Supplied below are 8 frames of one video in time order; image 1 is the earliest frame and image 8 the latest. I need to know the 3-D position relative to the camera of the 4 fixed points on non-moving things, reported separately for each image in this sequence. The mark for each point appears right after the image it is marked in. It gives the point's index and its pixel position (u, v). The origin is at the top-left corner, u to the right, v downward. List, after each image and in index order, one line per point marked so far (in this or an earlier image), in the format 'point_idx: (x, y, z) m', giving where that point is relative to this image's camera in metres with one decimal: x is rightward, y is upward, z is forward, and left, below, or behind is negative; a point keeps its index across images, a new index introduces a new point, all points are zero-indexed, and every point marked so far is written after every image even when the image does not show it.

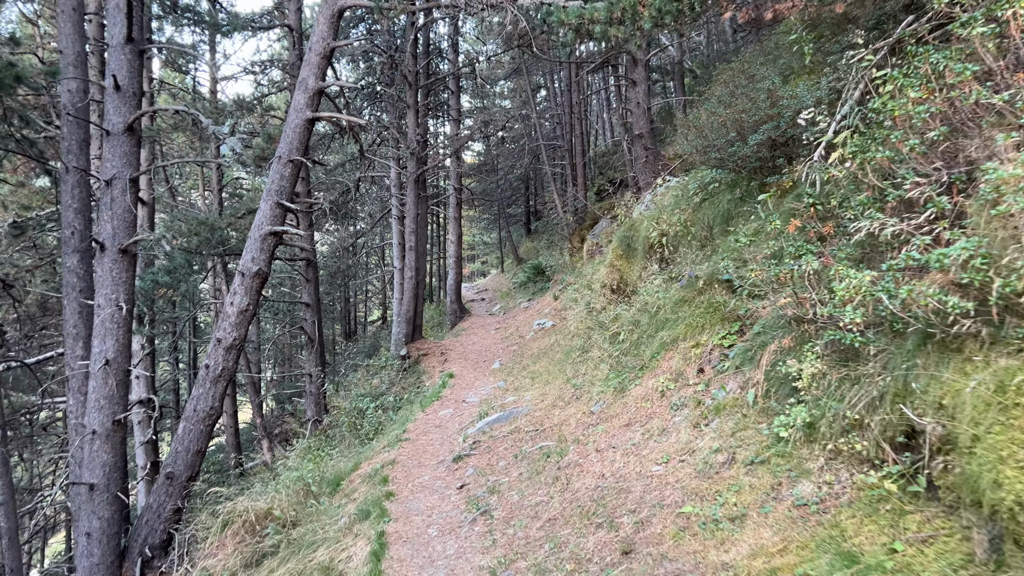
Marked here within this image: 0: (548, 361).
0: (+0.5, -0.9, +9.3) m
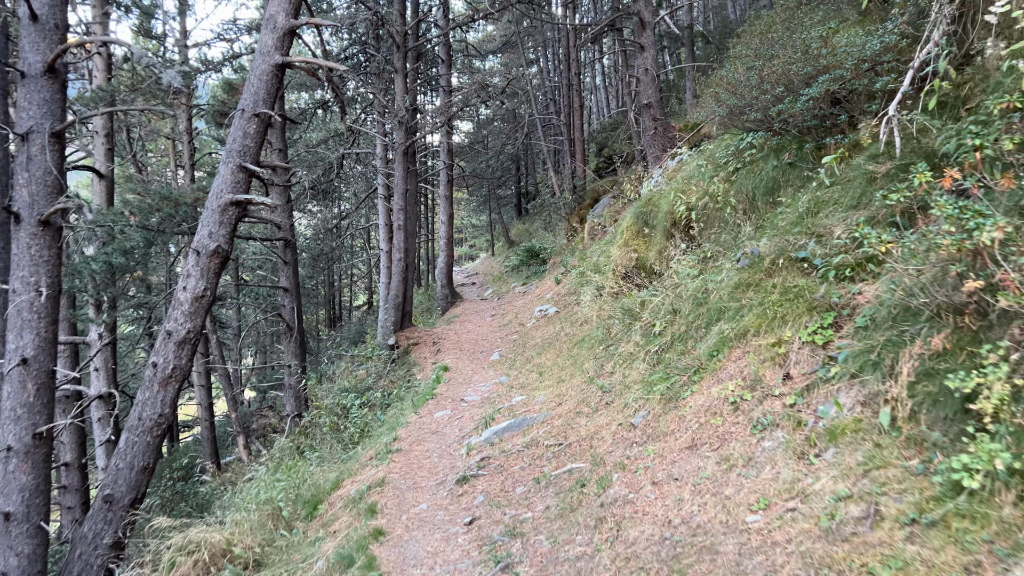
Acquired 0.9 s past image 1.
0: (+0.5, -0.7, +8.2) m
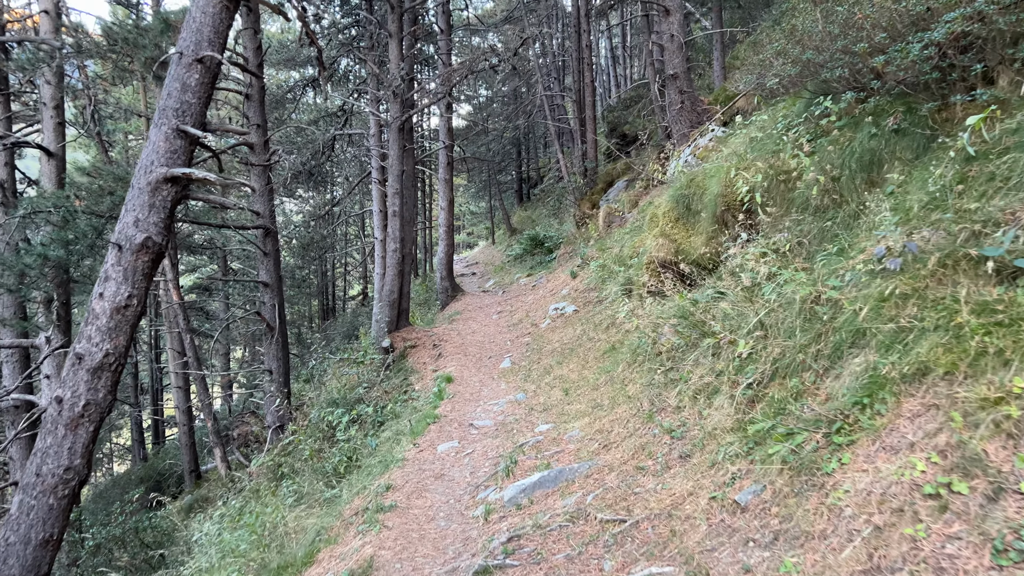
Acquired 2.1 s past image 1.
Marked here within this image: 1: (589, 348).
0: (+0.7, -0.7, +6.8) m
1: (+0.7, -0.6, +7.5) m
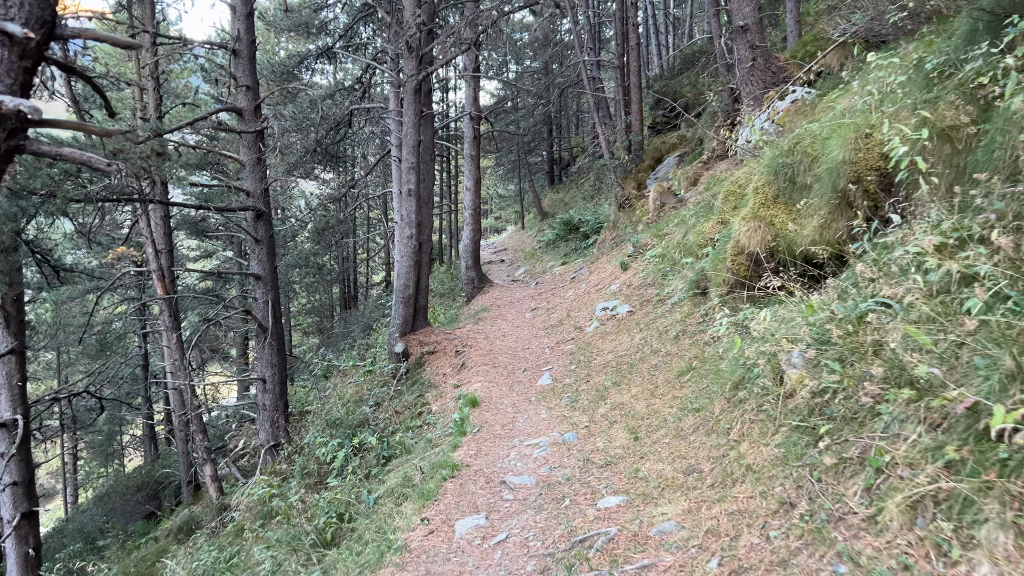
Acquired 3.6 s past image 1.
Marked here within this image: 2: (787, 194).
0: (+0.9, -0.7, +5.1) m
1: (+1.1, -0.6, +5.7) m
2: (+1.9, +0.7, +5.6) m
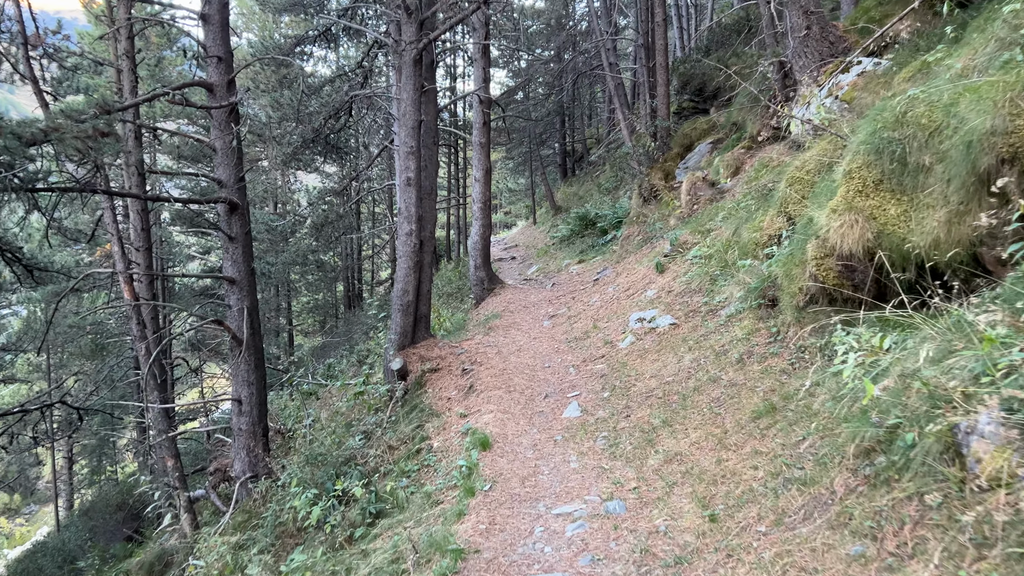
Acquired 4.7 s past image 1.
0: (+1.1, -0.8, +3.8) m
1: (+1.2, -0.7, +4.4) m
2: (+2.1, +0.6, +4.3) m
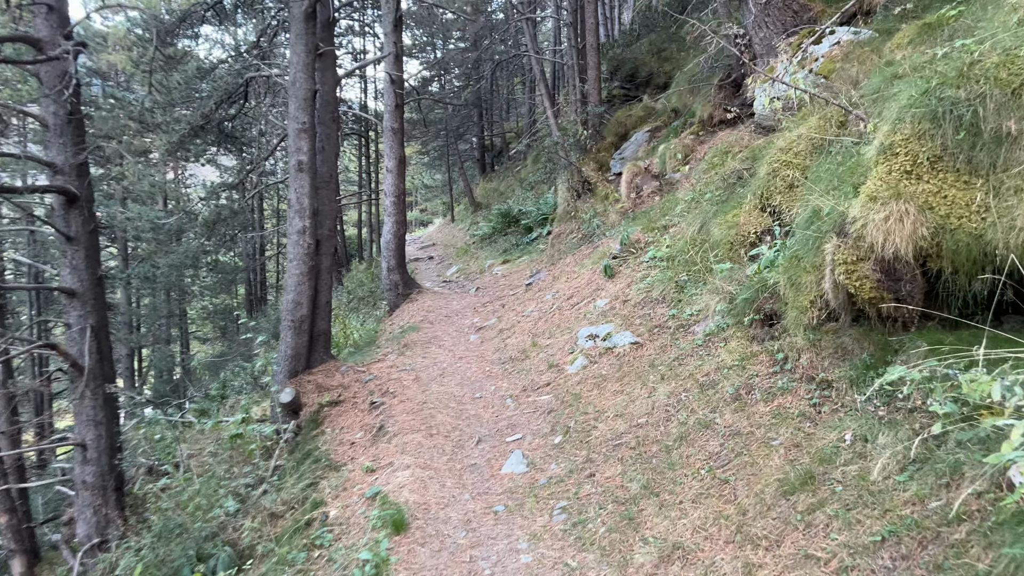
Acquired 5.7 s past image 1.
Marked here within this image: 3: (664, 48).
0: (+0.8, -0.8, +2.5) m
1: (+0.9, -0.7, +3.1) m
2: (+1.8, +0.5, +3.2) m
3: (+2.5, +3.9, +12.9) m
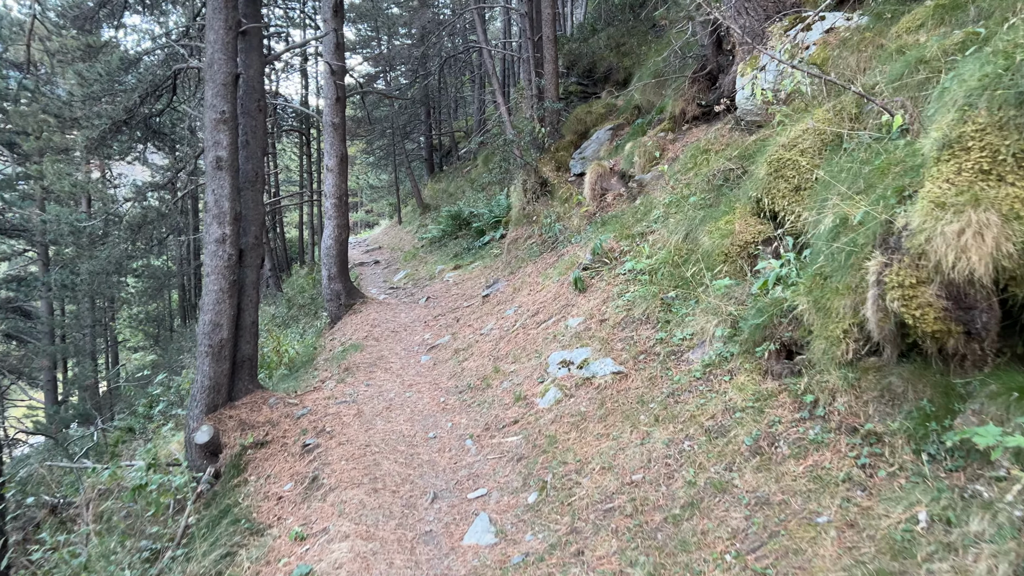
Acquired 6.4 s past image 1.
0: (+0.8, -0.9, +1.8) m
1: (+0.8, -0.8, +2.4) m
2: (+1.7, +0.4, +2.5) m
3: (+1.7, +3.8, +12.2) m
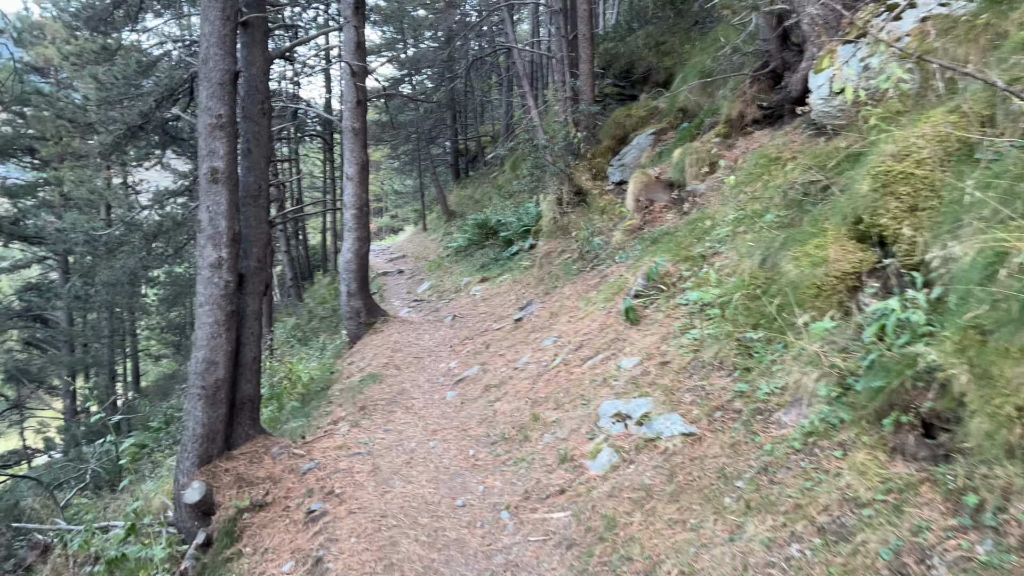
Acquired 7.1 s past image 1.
0: (+0.9, -1.1, +1.0) m
1: (+0.9, -1.0, +1.6) m
2: (+1.8, +0.3, +1.7) m
3: (+2.2, +3.6, +11.4) m
